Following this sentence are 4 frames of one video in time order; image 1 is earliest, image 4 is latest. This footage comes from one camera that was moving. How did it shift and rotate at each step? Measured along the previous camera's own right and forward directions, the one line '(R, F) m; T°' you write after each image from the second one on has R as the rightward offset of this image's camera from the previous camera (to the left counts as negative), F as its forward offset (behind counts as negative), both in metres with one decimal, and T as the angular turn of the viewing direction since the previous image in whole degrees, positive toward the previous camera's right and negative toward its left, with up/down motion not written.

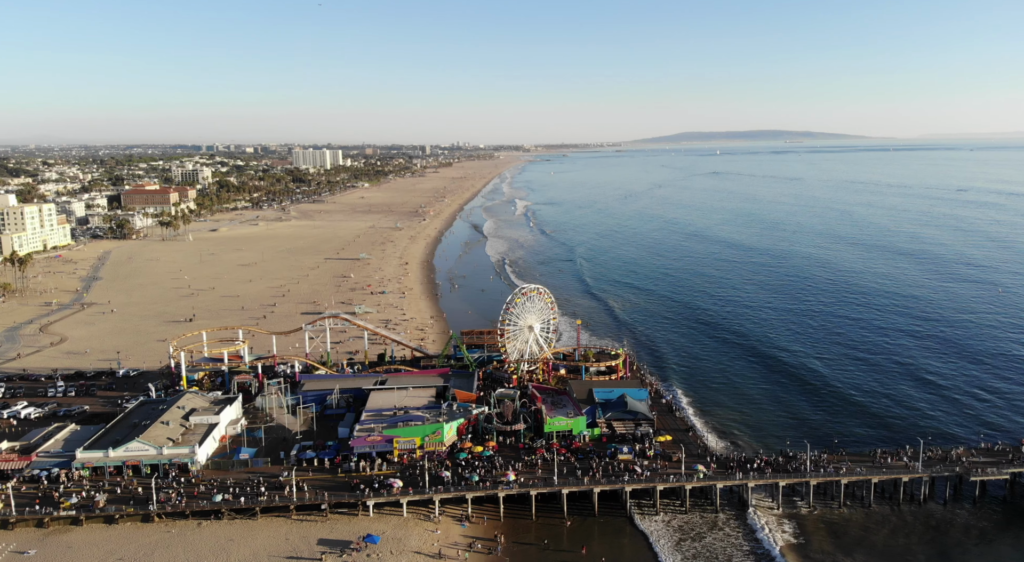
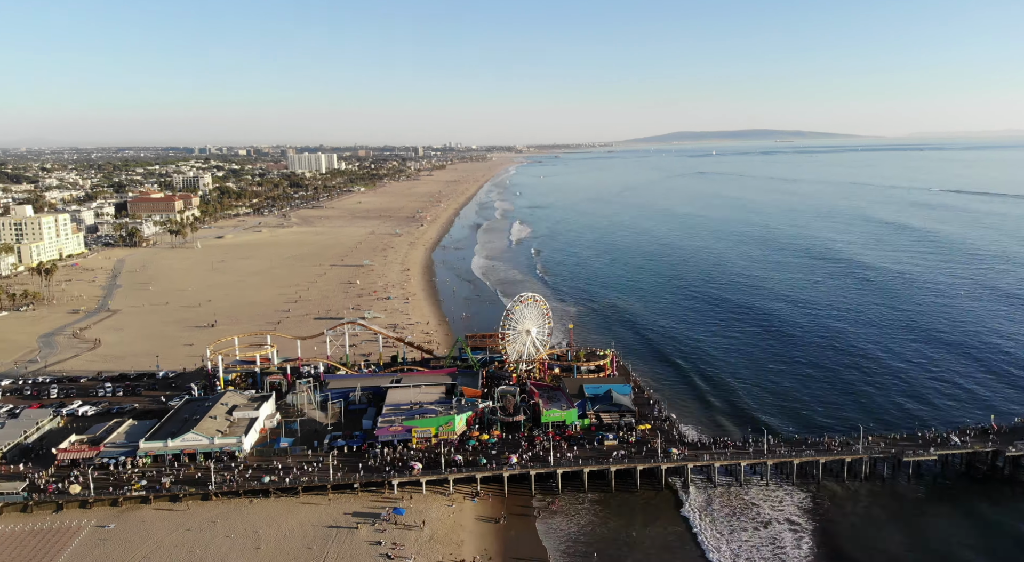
(-0.4, -4.4) m; +1°
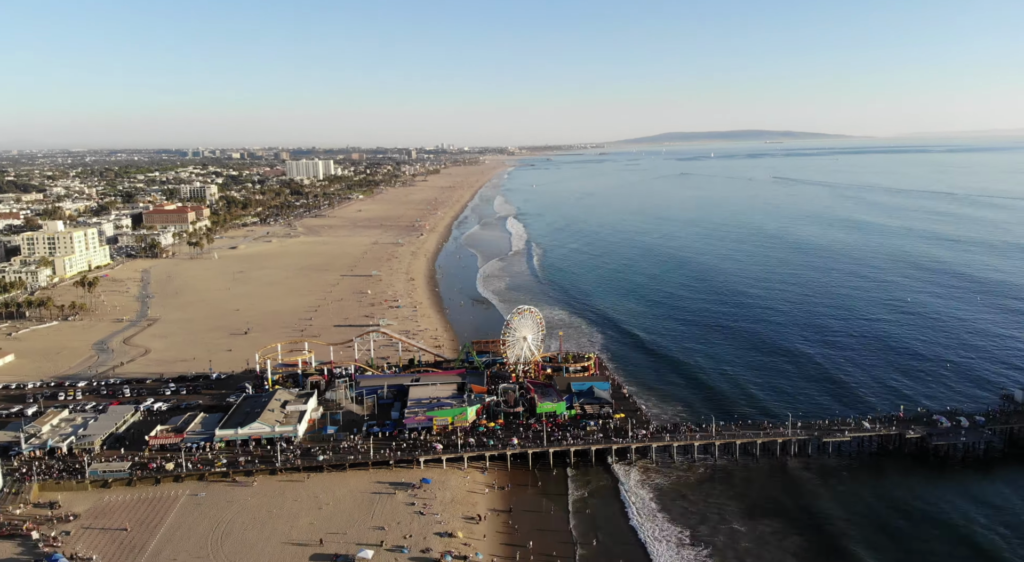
(-0.5, -7.7) m; +1°
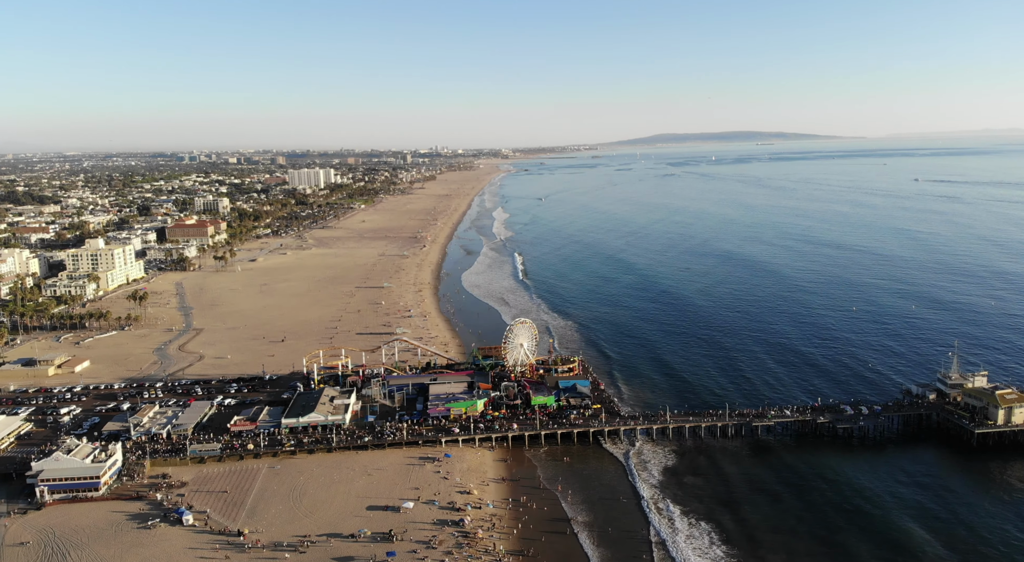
(-0.4, -11.0) m; +1°
